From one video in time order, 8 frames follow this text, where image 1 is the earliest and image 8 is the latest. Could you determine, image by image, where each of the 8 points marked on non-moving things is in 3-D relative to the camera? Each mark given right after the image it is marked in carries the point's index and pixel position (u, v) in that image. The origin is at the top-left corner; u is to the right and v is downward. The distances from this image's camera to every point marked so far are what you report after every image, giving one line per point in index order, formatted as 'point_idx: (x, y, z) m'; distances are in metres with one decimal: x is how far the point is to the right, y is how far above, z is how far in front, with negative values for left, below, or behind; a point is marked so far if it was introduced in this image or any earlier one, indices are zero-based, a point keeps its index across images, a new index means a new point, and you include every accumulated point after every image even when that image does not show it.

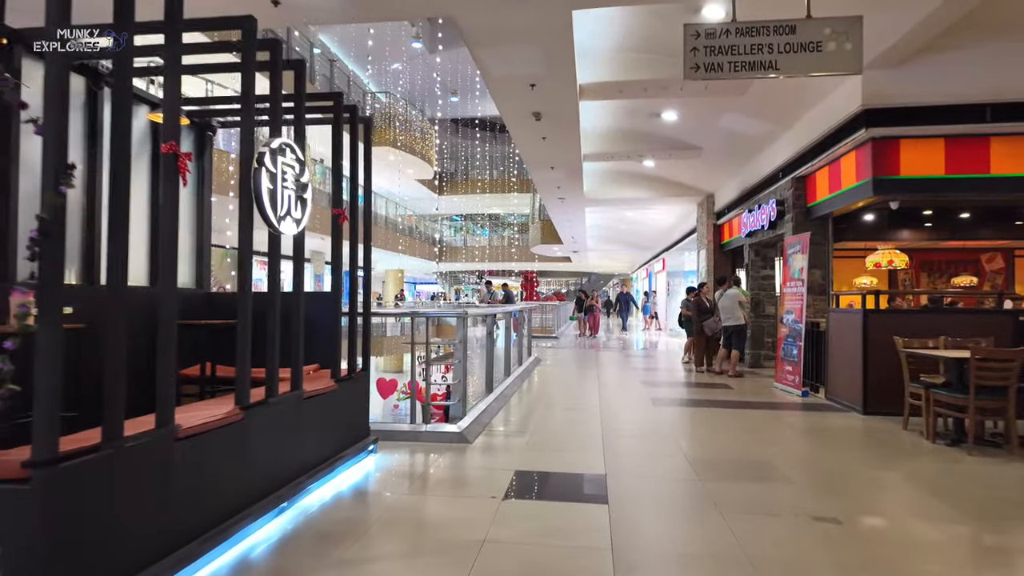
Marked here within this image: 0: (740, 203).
0: (+3.9, +1.4, +10.1) m
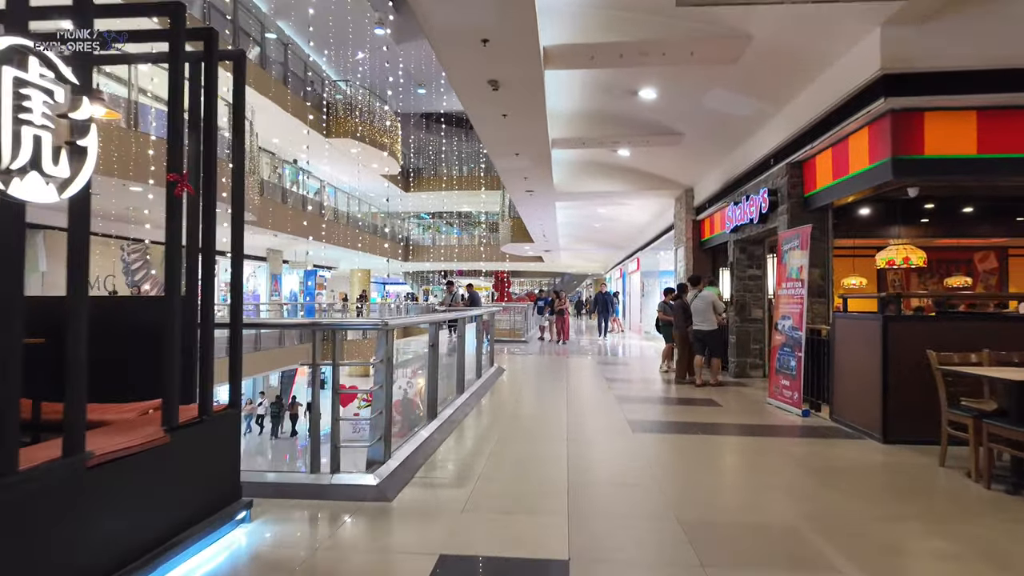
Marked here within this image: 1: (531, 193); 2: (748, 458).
0: (+3.3, +1.4, +9.2) m
1: (+0.4, +1.9, +11.6) m
2: (+1.8, -1.3, +4.4) m
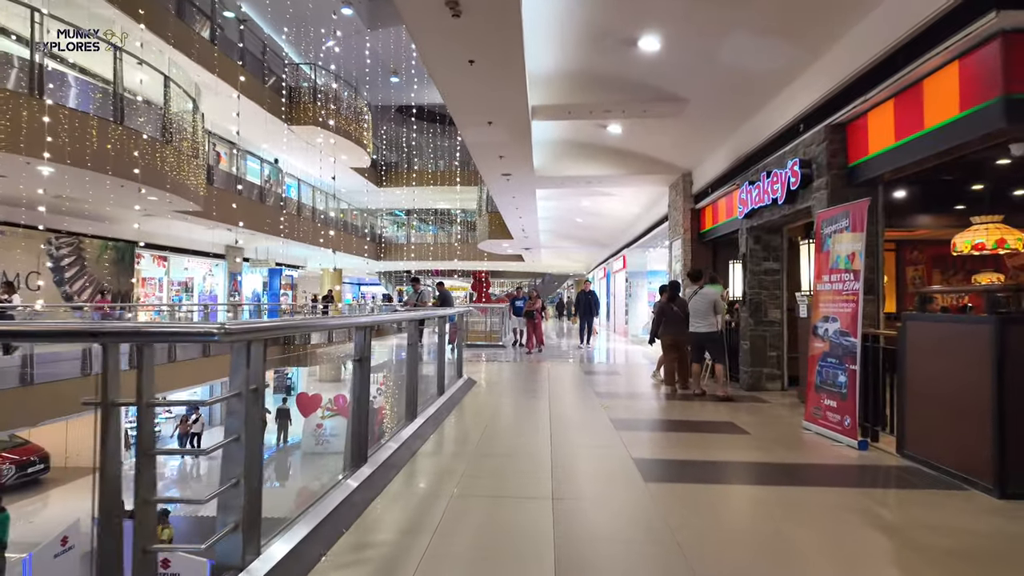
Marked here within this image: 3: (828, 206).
0: (+2.9, +1.5, +7.9) m
1: (0.0, +1.9, +10.2) m
2: (+1.6, -1.2, +3.1) m
3: (+2.7, +0.7, +5.0) m
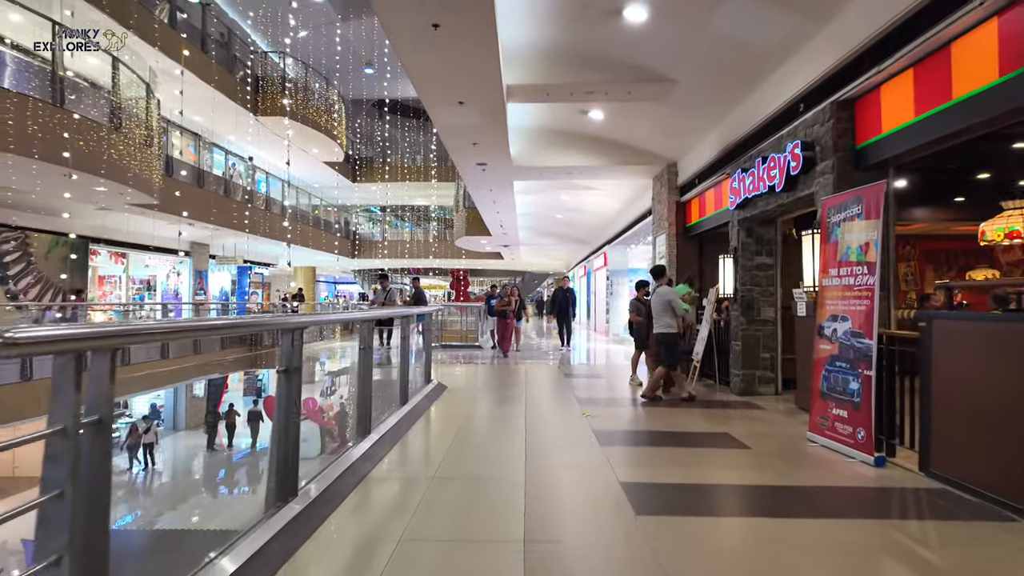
0: (+2.6, +1.5, +7.4) m
1: (-0.4, +2.0, +9.6) m
2: (+1.4, -1.2, +2.6) m
3: (+2.4, +0.7, +4.5) m
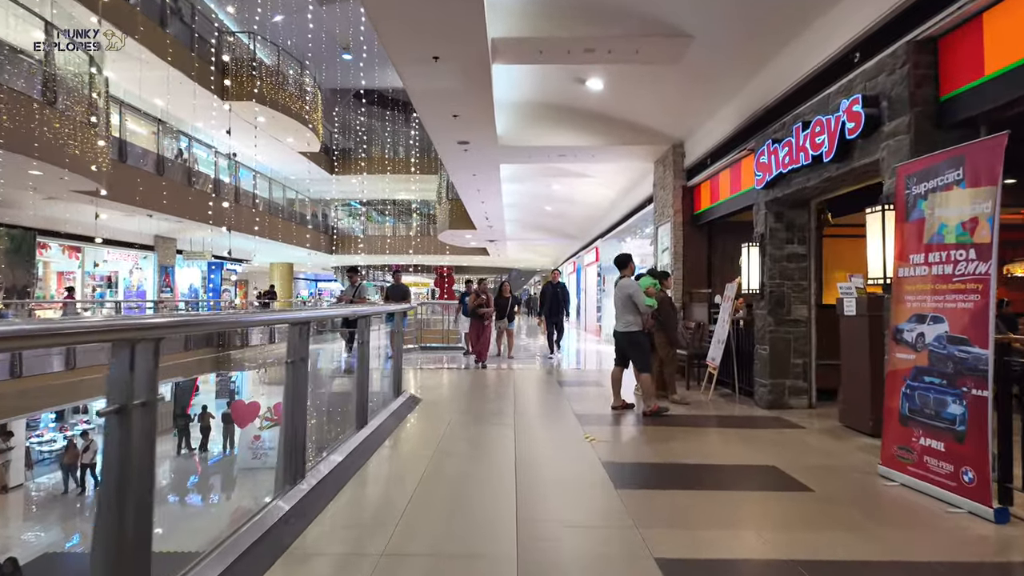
0: (+2.4, +1.6, +6.4) m
1: (-0.6, +2.0, +8.6) m
2: (+1.4, -1.1, +1.5) m
3: (+2.4, +0.8, +3.5) m
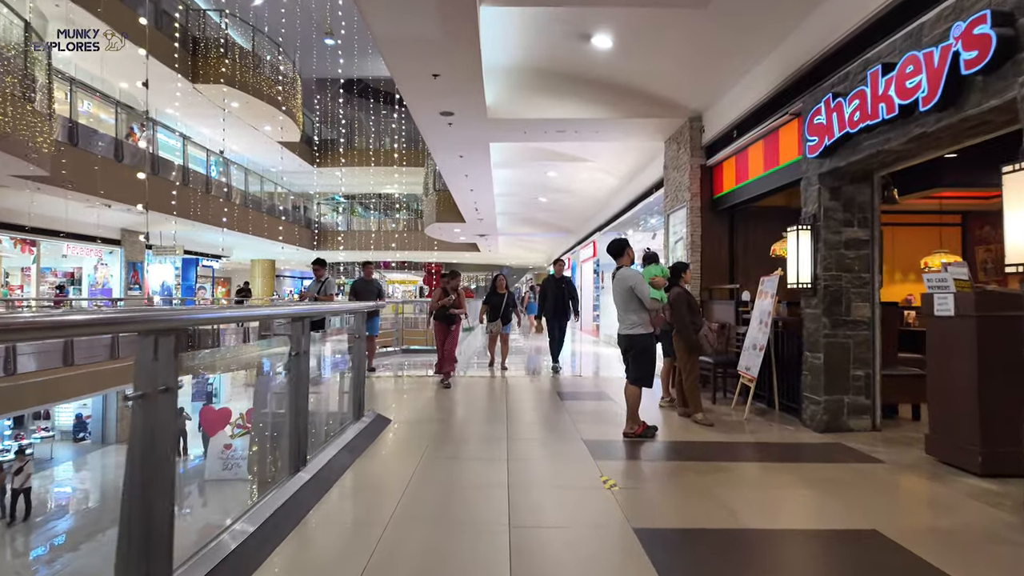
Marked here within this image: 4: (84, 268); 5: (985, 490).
0: (+2.4, +1.6, +5.4) m
1: (-0.7, +2.1, +7.5) m
2: (+1.4, -1.1, +0.5) m
3: (+2.3, +0.8, +2.4) m
4: (-12.7, +0.6, +17.5) m
5: (+2.5, -1.1, +3.1) m
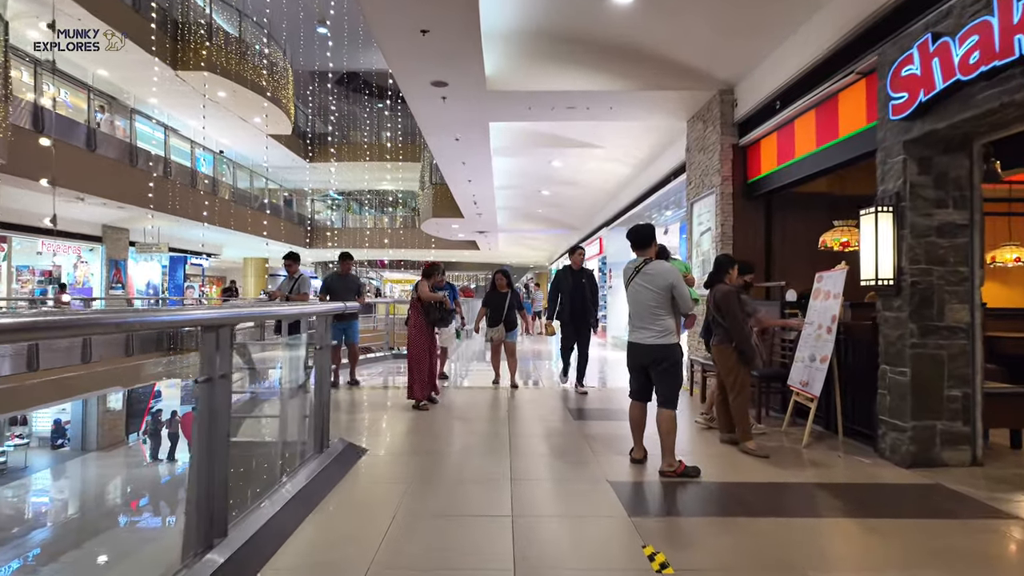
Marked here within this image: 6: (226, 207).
0: (+2.4, +1.6, +4.4) m
1: (-0.7, +2.1, +6.6) m
2: (+1.4, -1.1, -0.4) m
3: (+2.4, +0.8, +1.5) m
4: (-12.7, +0.6, +16.6) m
5: (+2.5, -1.0, +2.2) m
6: (-9.0, +2.5, +18.5) m
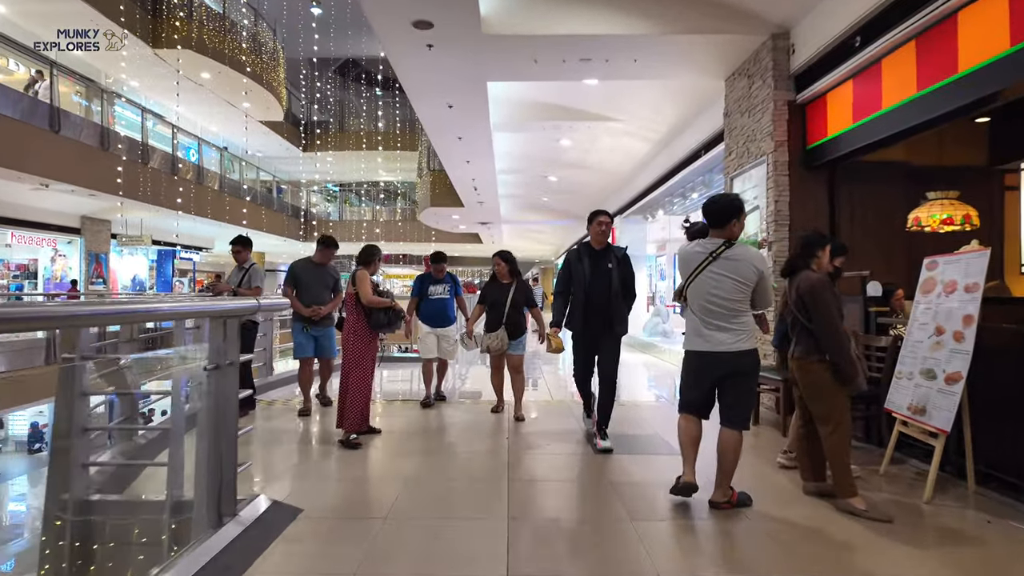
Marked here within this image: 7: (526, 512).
0: (+2.4, +1.7, +3.3) m
1: (-0.7, +2.2, +5.4) m
2: (+1.4, -1.1, -1.6) m
3: (+2.3, +0.9, +0.3) m
4: (-12.6, +0.8, +15.5) m
5: (+2.5, -1.0, +1.0) m
6: (-8.9, +2.7, +17.4) m
7: (+0.1, -1.1, +3.0) m
